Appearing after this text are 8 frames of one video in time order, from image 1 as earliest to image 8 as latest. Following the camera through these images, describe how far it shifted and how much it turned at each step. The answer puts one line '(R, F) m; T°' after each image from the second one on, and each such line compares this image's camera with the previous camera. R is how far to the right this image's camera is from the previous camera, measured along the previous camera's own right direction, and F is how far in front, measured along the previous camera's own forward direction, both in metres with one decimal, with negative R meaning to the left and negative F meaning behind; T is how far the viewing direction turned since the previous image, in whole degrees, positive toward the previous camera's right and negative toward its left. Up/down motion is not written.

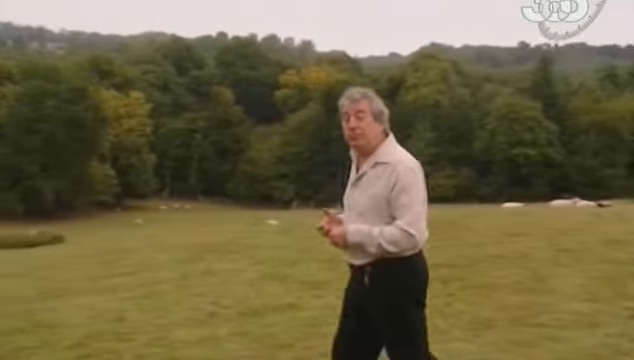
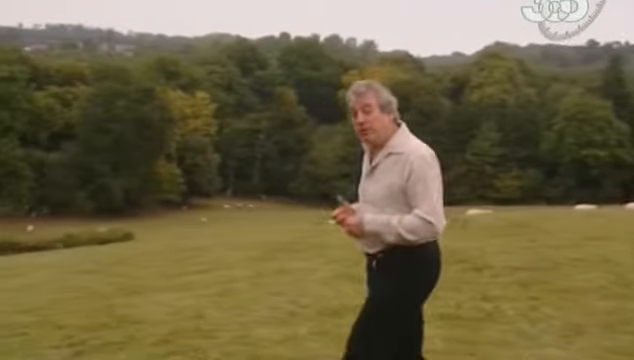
(-0.1, 0.0) m; -5°
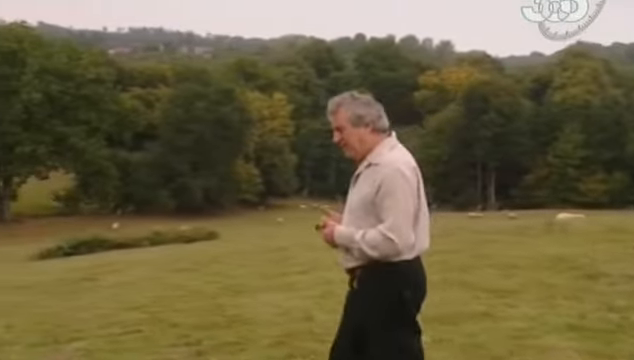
(-0.3, +0.1) m; -6°
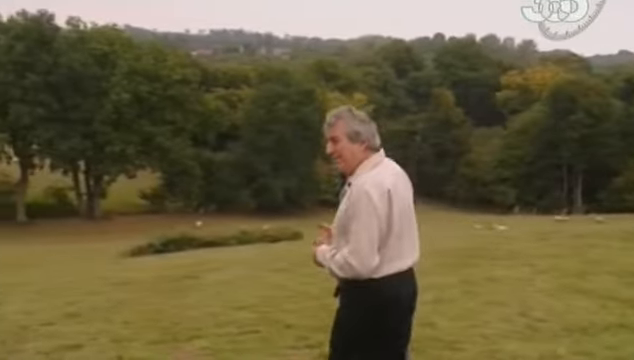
(-0.3, +0.1) m; -6°
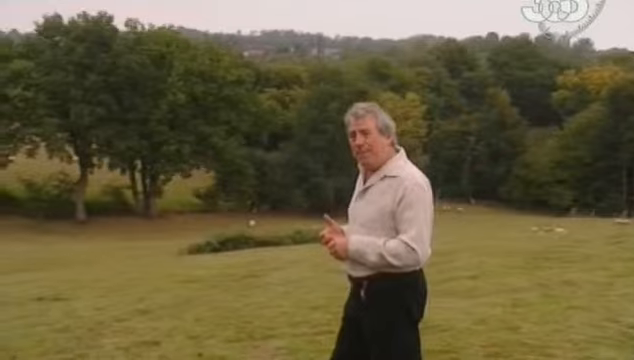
(-0.2, +0.1) m; -4°
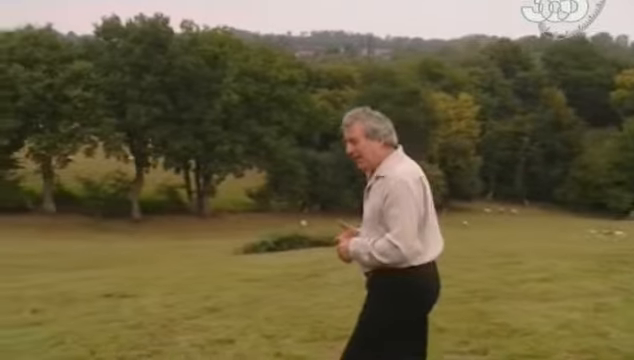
(-0.2, +0.1) m; -4°
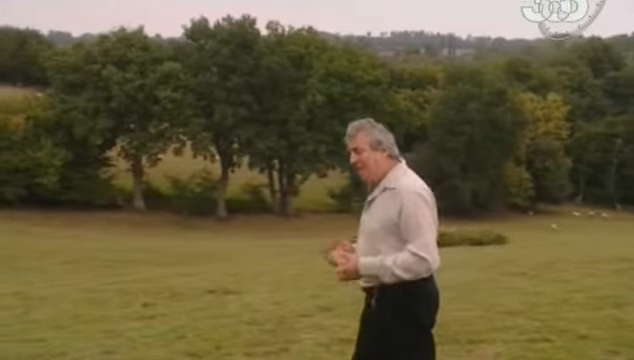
(-0.4, +0.1) m; -6°
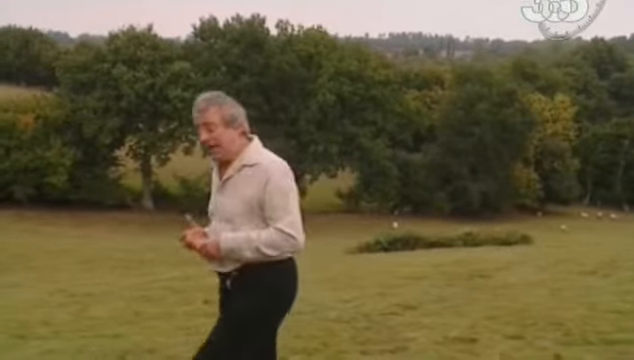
(-0.8, +0.3) m; 0°
